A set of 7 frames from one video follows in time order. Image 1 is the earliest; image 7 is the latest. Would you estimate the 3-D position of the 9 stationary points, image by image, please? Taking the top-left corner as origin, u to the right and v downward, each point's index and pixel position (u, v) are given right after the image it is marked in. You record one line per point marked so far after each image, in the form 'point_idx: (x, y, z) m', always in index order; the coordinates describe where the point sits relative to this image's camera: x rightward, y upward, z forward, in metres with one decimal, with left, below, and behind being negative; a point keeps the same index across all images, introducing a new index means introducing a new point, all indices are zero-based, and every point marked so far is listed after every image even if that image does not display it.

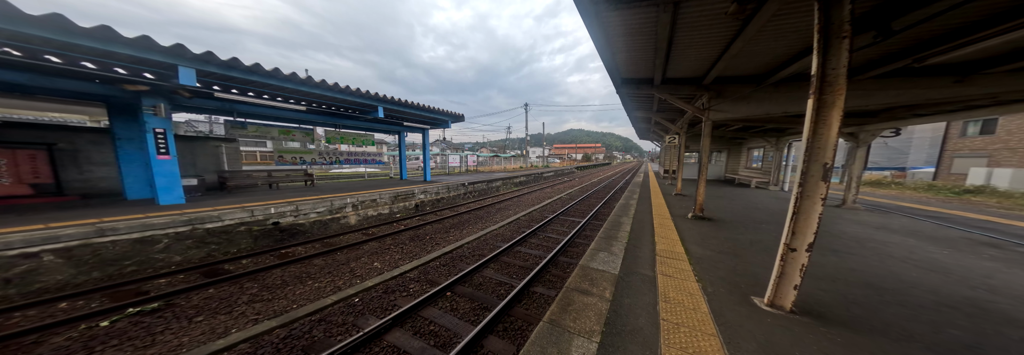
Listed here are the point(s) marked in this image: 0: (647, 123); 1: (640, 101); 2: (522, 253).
0: (+7.4, +3.0, +12.8) m
1: (+4.6, +2.8, +8.2) m
2: (+0.2, -1.8, +5.6) m
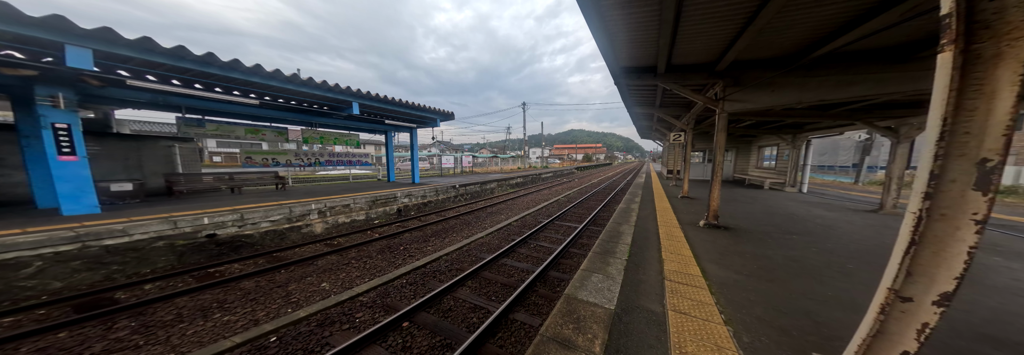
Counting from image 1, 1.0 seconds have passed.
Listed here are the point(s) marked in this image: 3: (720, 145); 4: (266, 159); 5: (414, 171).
0: (+7.1, +2.9, +12.0) m
1: (+4.2, +2.7, +7.5) m
2: (-0.1, -1.9, +4.9) m
3: (+4.0, +0.6, +4.5) m
4: (-8.3, +0.6, +7.7) m
5: (-4.7, +0.3, +11.3) m
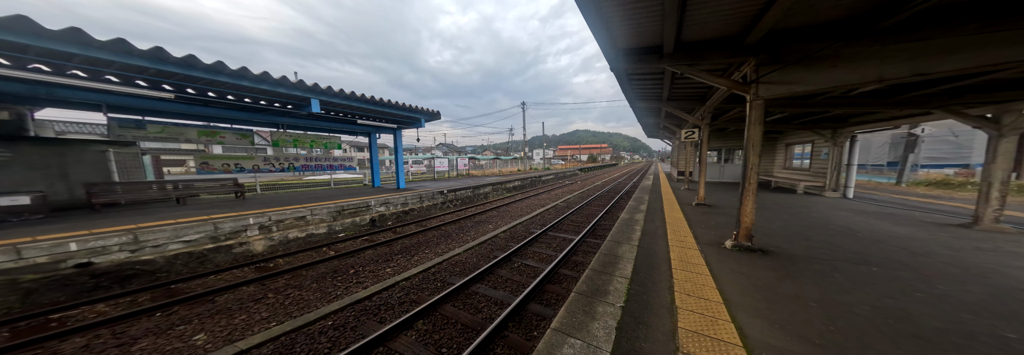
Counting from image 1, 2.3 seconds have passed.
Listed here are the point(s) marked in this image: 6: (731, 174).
0: (+6.8, +2.8, +10.8) m
1: (+3.8, +2.6, +6.4) m
2: (-0.6, -2.0, +3.9) m
3: (+3.5, +0.5, +3.4) m
4: (-8.7, +0.4, +7.0) m
5: (-5.0, +0.1, +10.5) m
6: (+11.6, +0.2, +12.2) m
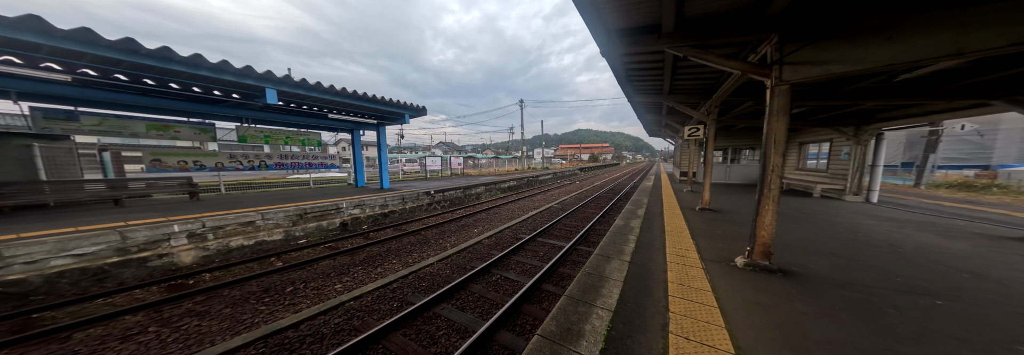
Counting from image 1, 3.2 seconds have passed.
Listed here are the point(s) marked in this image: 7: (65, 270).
0: (+6.4, +2.8, +10.1) m
1: (+3.4, +2.6, +5.7) m
2: (-1.0, -2.0, +3.3) m
3: (+3.0, +0.4, +2.7) m
4: (-9.2, +0.4, +6.4) m
5: (-5.4, +0.1, +9.9) m
6: (+11.2, +0.1, +11.4) m
7: (-5.5, -1.1, +2.8) m
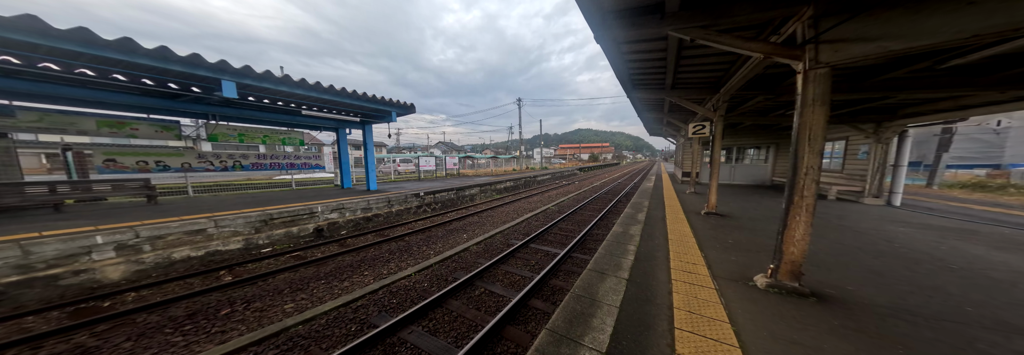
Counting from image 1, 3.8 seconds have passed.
0: (+6.2, +2.7, +9.6) m
1: (+3.1, +2.6, +5.2) m
2: (-1.3, -2.0, +2.7) m
3: (+2.7, +0.4, +2.1) m
4: (-9.5, +0.4, +5.9) m
5: (-5.7, +0.1, +9.4) m
6: (+10.9, +0.1, +10.9) m
7: (-5.8, -1.2, +2.3) m
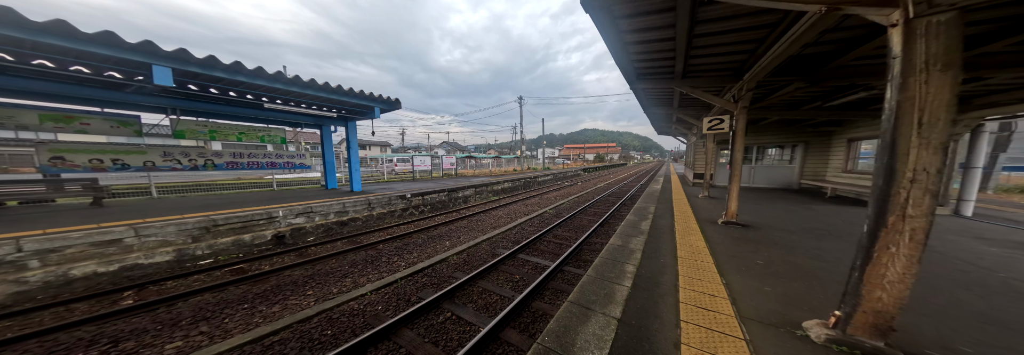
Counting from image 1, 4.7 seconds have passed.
0: (+5.9, +2.7, +8.7) m
1: (+2.7, +2.5, +4.3) m
2: (-1.8, -2.1, +2.0) m
3: (+2.3, +0.3, +1.3) m
4: (-9.8, +0.4, +5.5) m
5: (-6.0, +0.1, +8.8) m
6: (+10.7, 0.0, +9.9) m
7: (-6.2, -1.2, +1.8) m
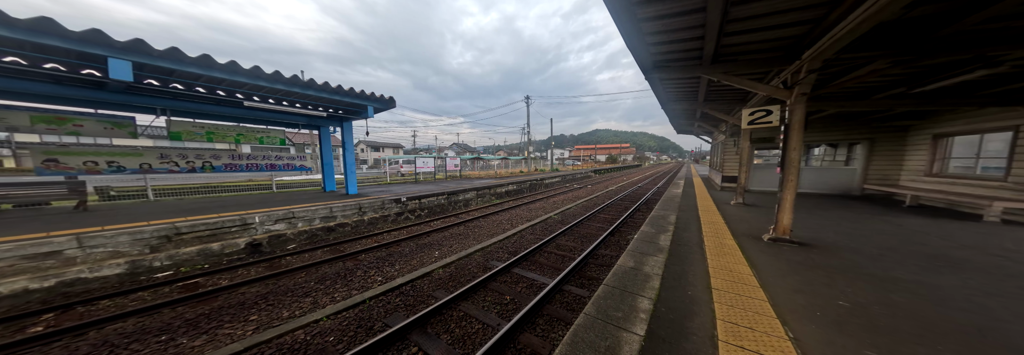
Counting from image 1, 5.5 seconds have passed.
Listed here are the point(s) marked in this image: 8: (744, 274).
0: (+6.0, +2.6, +7.7) m
1: (+2.5, +2.4, +3.5) m
2: (-2.1, -2.1, +1.5) m
3: (+1.9, +0.3, +0.5) m
4: (-9.9, +0.4, +5.4) m
5: (-5.9, 0.0, +8.5) m
6: (+10.8, -0.1, +8.6) m
7: (-6.6, -1.2, +1.5) m
8: (+2.8, -1.2, +3.0) m
